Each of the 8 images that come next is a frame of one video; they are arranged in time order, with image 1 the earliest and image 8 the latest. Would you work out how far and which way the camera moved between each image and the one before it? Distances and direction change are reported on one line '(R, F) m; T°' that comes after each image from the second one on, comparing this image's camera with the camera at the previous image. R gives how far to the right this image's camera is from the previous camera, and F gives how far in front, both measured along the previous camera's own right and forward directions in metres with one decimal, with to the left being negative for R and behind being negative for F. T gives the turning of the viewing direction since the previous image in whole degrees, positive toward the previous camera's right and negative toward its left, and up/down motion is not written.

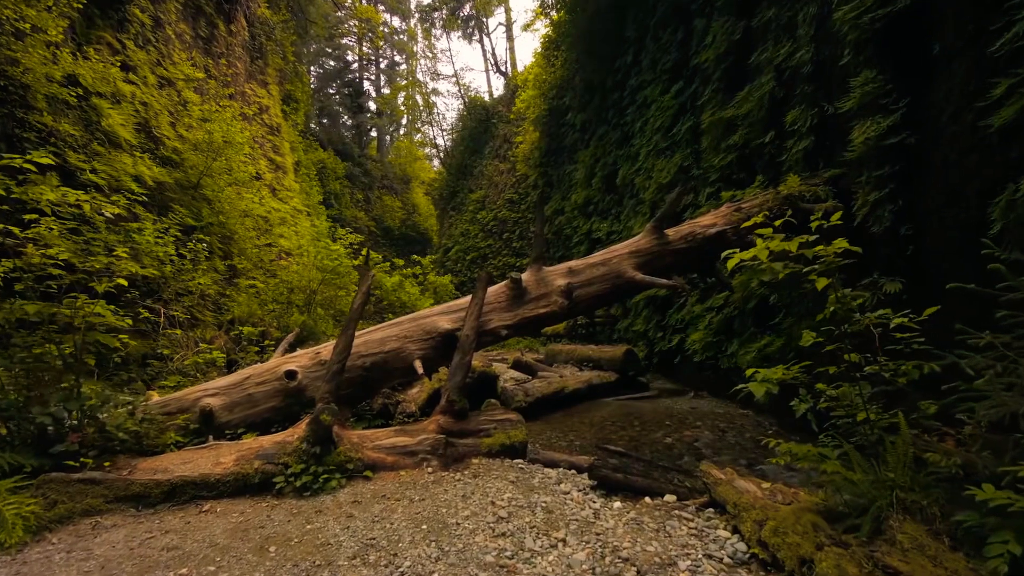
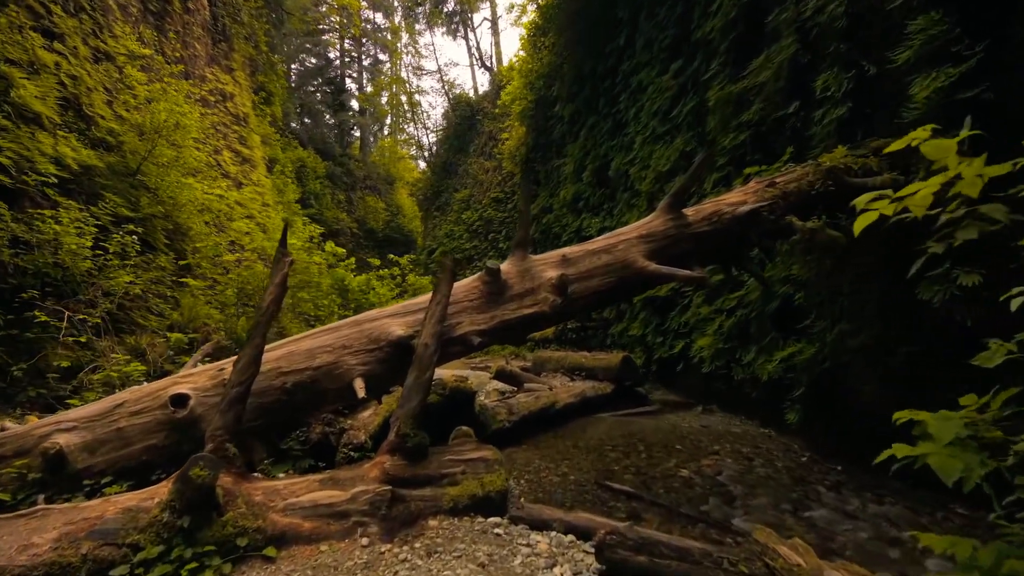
(+0.1, +0.9) m; +1°
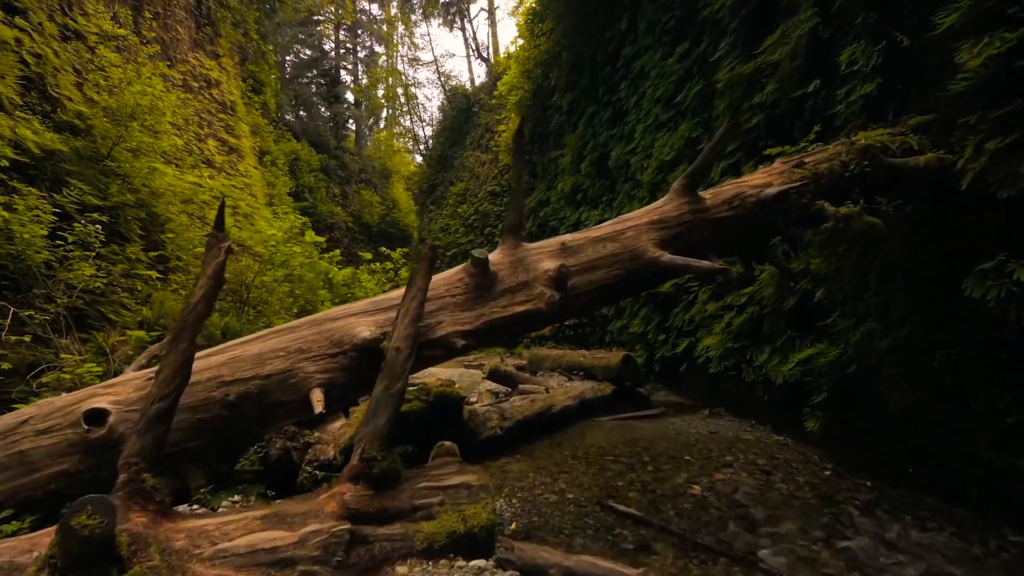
(0.0, +0.4) m; 0°
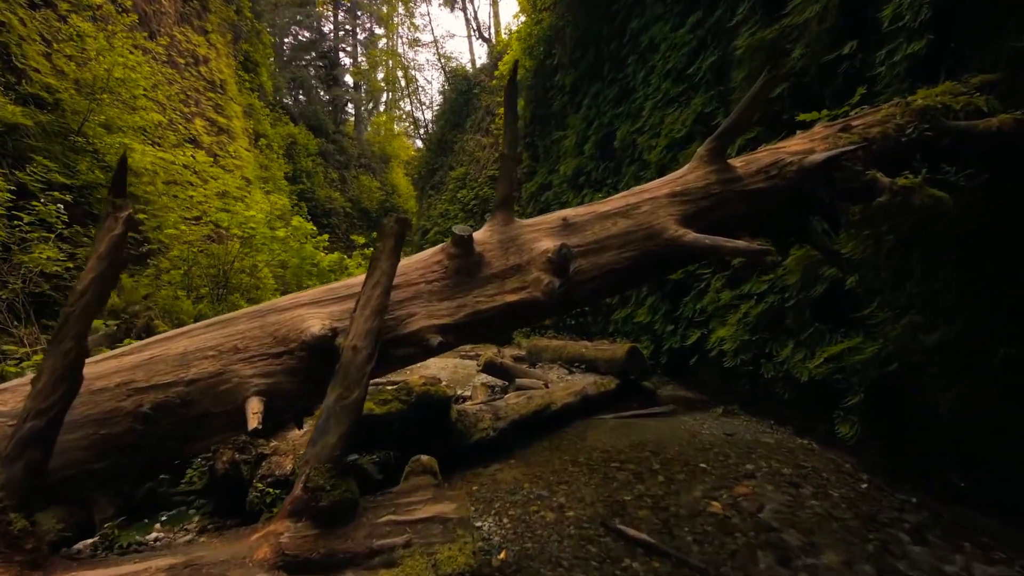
(0.0, +0.4) m; 0°
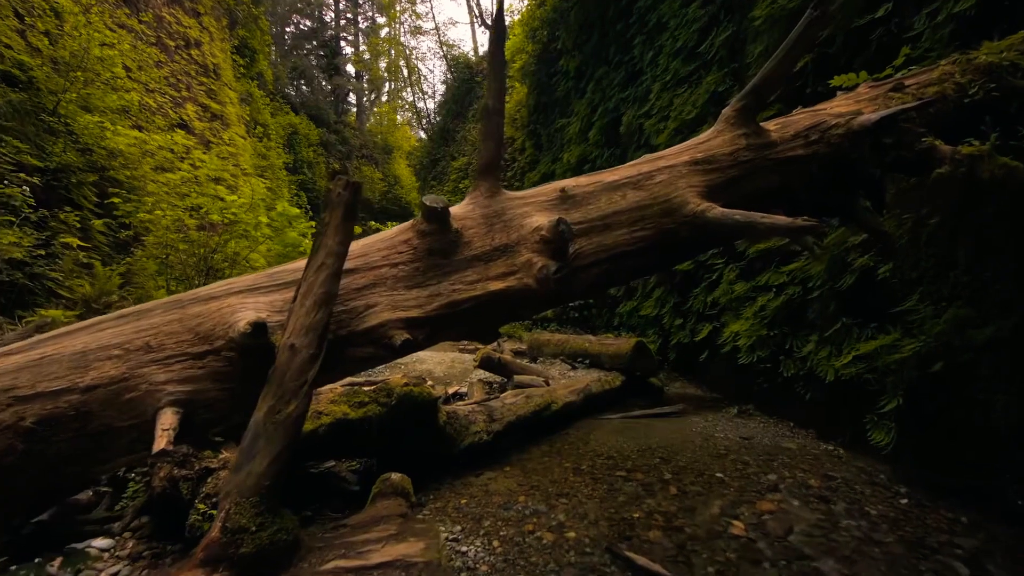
(+0.1, +0.4) m; 0°
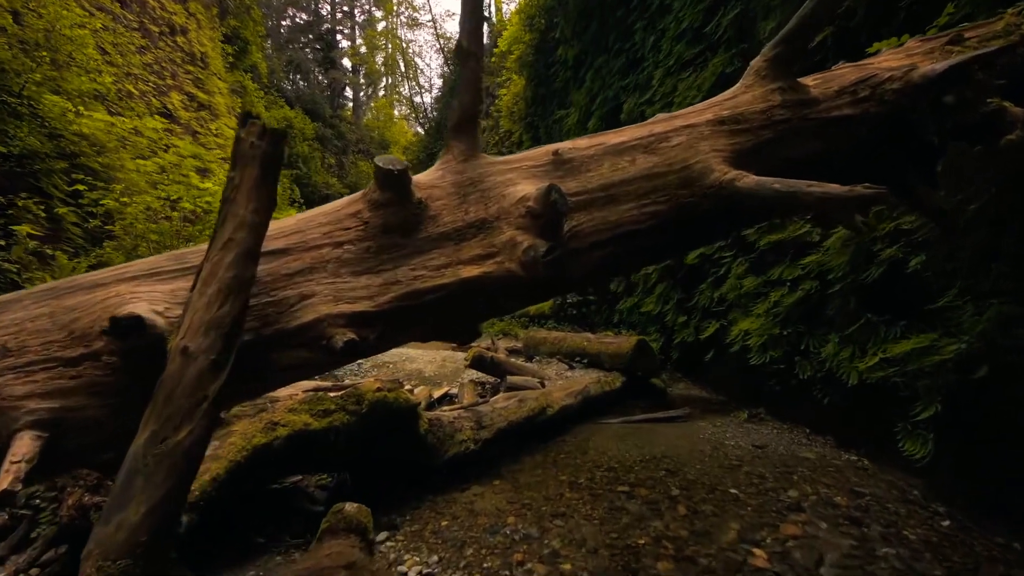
(0.0, +0.3) m; 0°
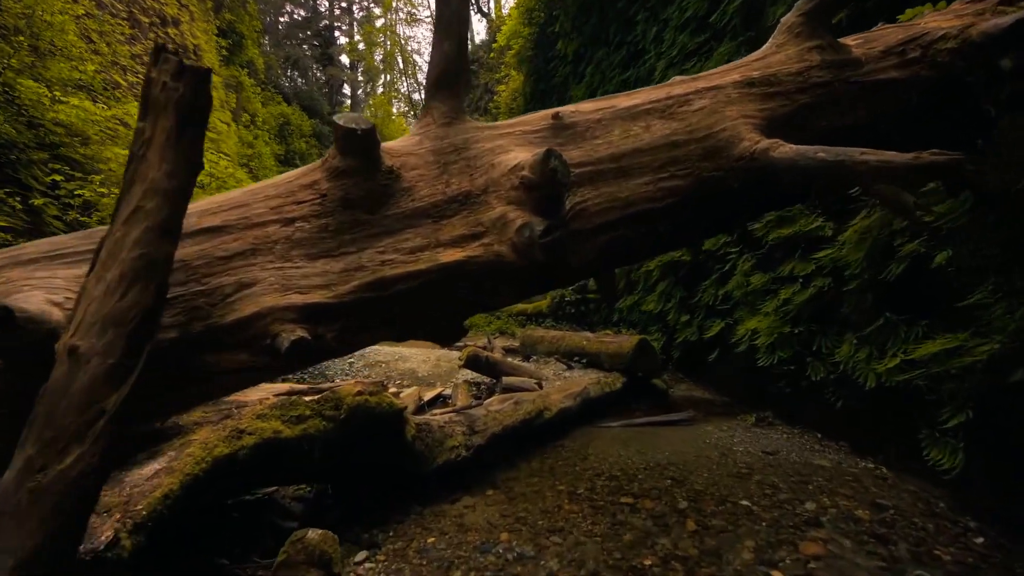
(0.0, +0.2) m; 0°
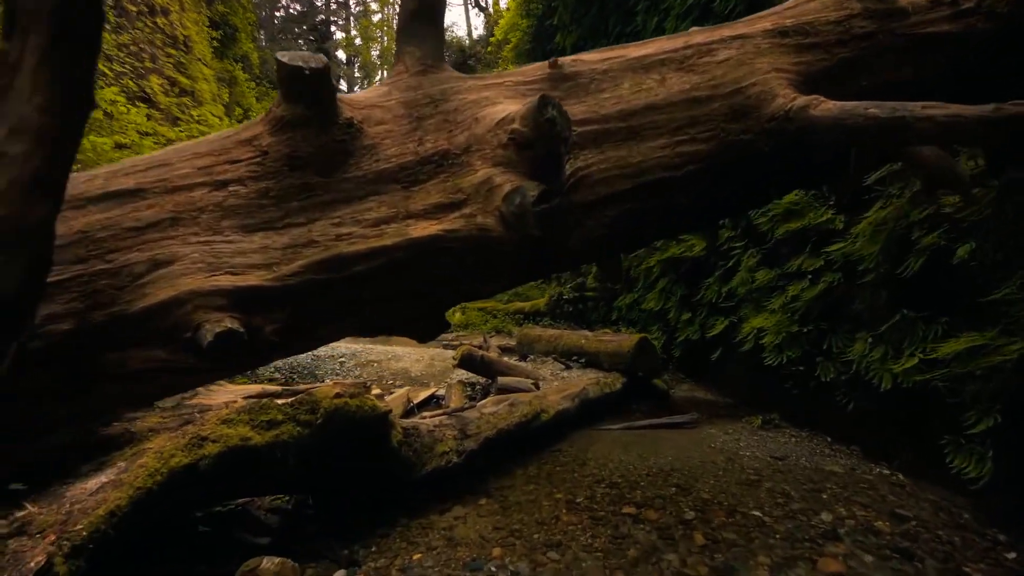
(0.0, +0.2) m; 0°
